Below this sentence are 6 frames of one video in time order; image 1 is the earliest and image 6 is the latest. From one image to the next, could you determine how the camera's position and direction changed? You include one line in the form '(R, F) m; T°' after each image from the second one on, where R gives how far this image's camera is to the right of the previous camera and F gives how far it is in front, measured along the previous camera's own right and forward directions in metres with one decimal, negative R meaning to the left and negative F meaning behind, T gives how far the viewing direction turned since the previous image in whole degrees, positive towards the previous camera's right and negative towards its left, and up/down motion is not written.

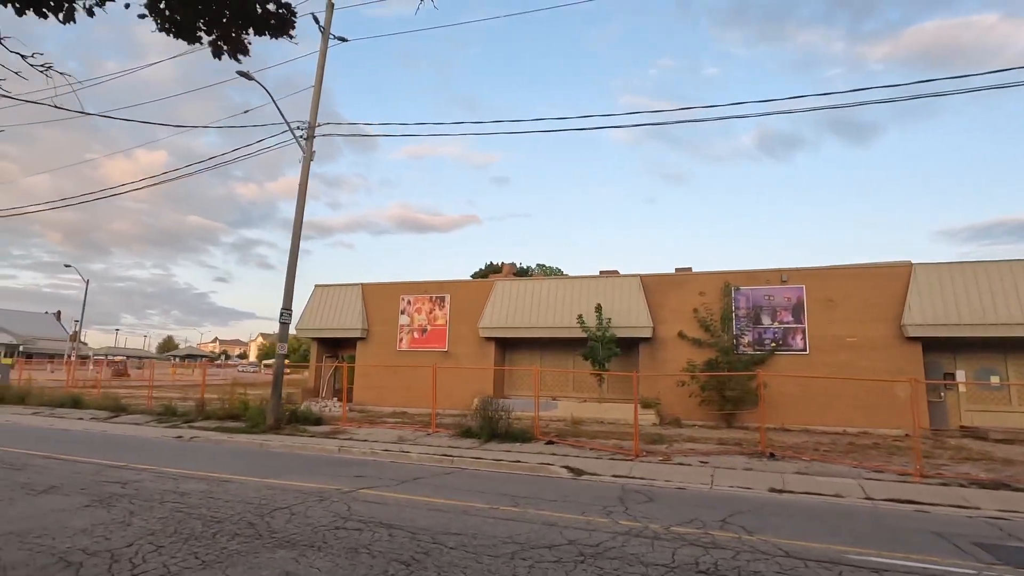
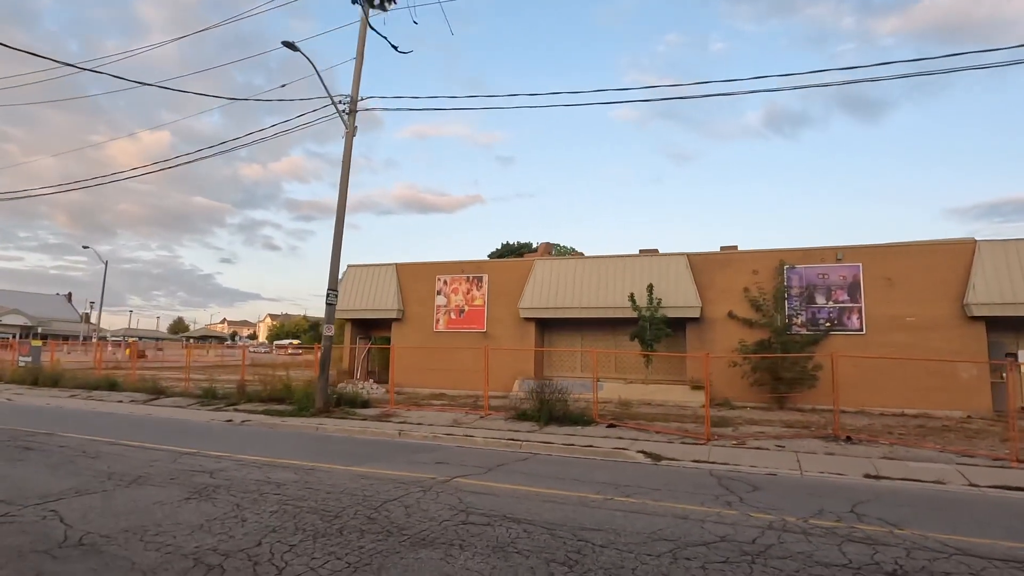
(-1.5, +0.5) m; 0°
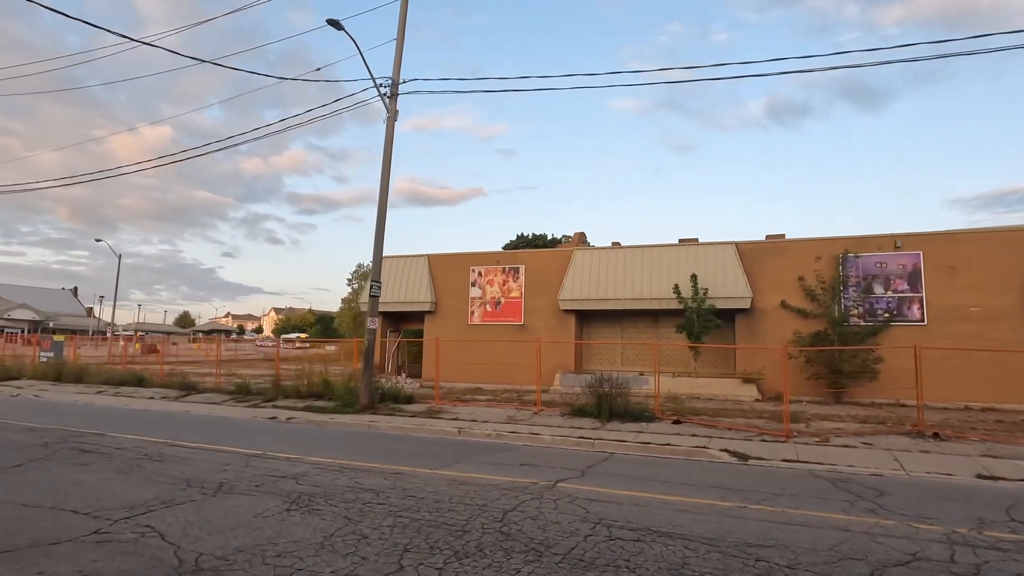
(-1.5, +0.7) m; 0°
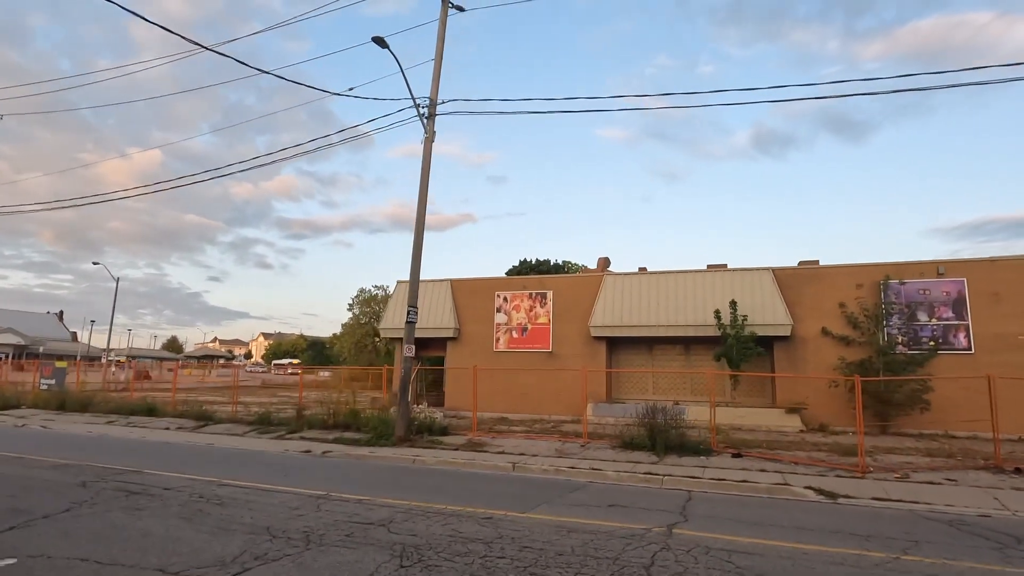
(-1.5, +0.7) m; +1°
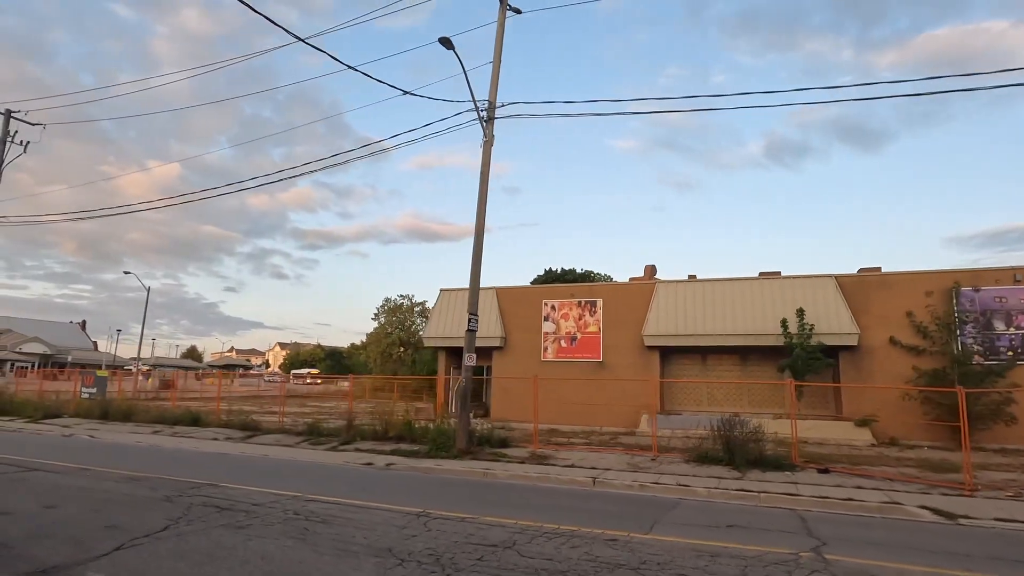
(-1.4, +0.5) m; -1°
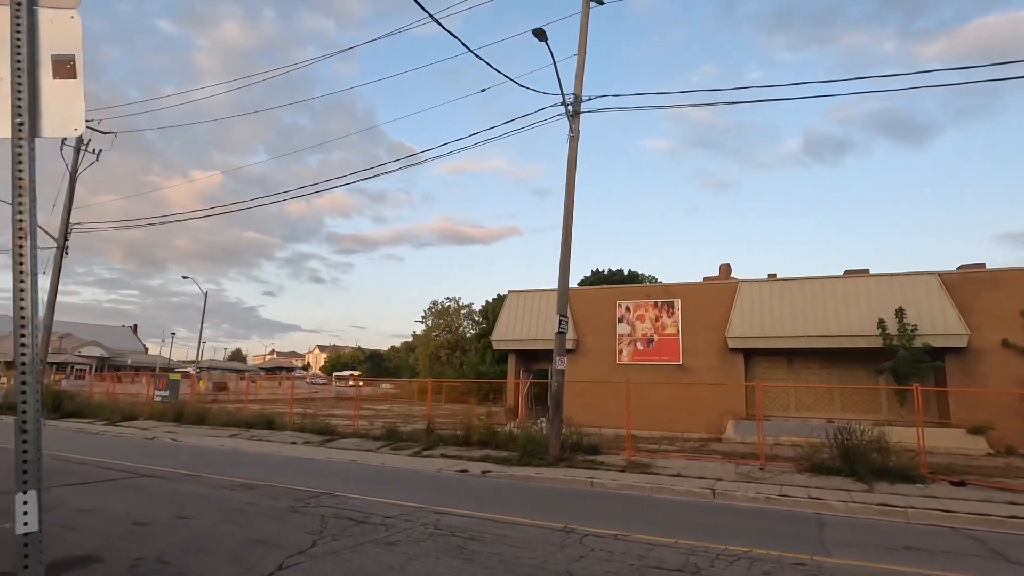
(-1.6, +0.5) m; -3°
